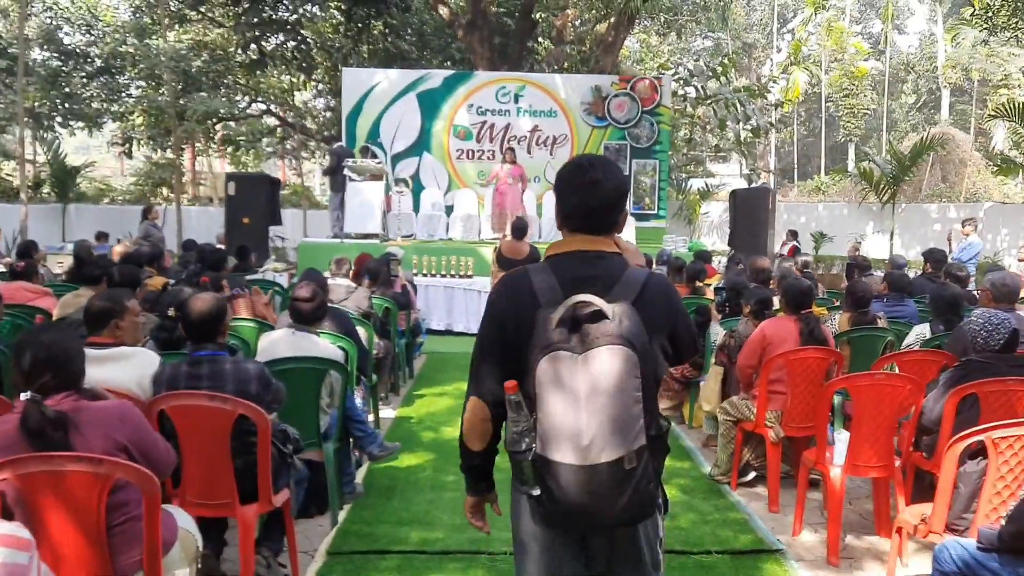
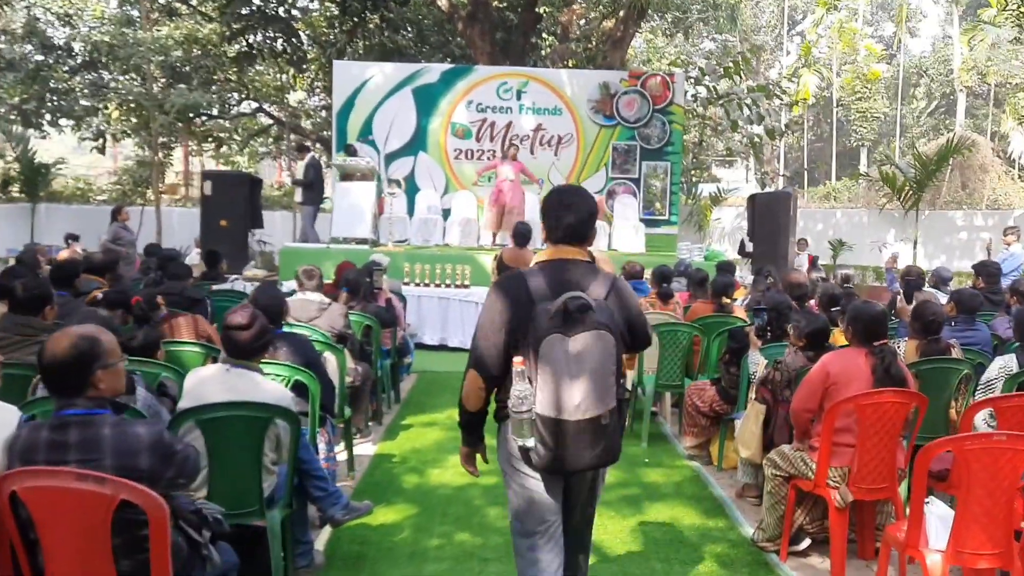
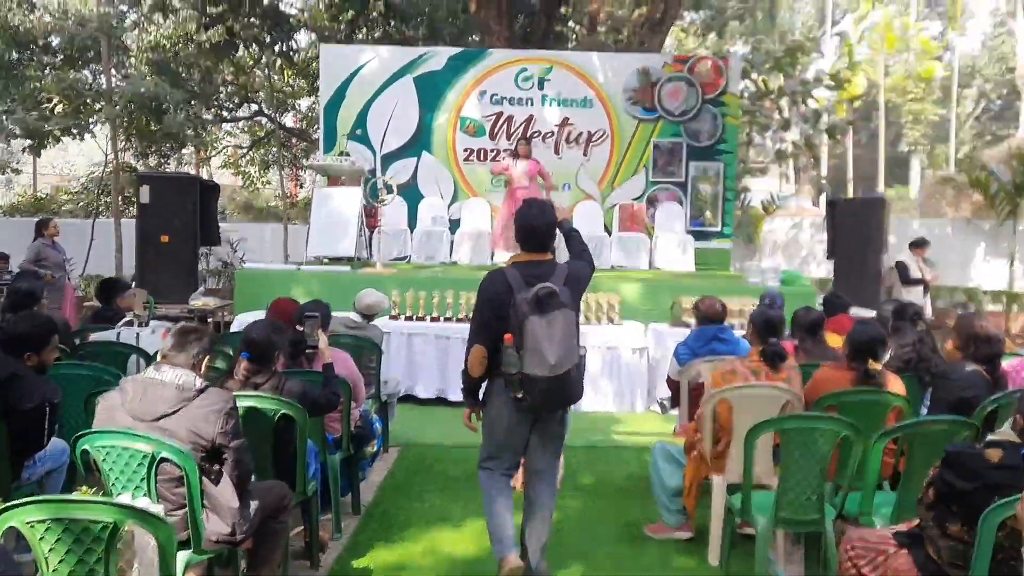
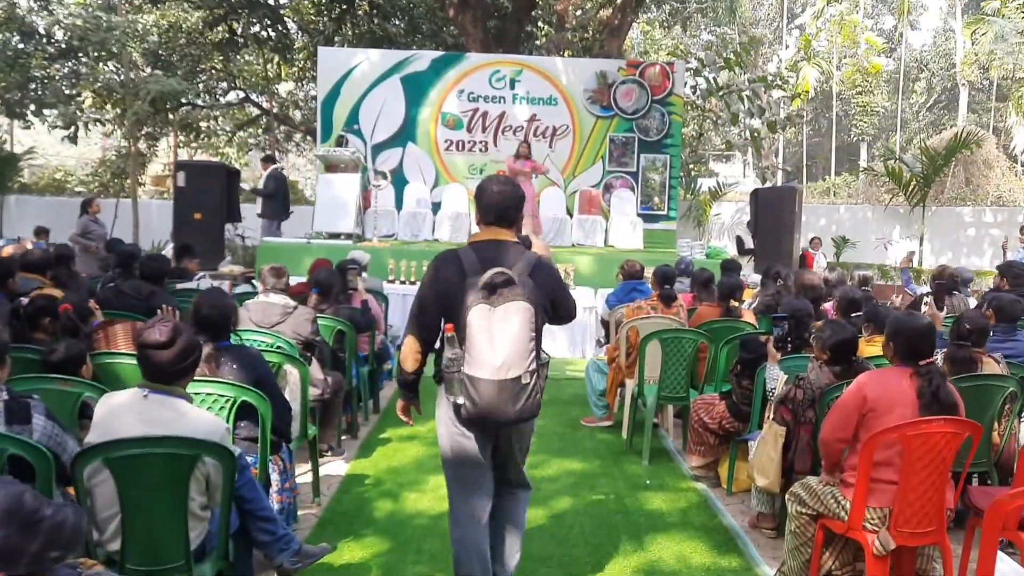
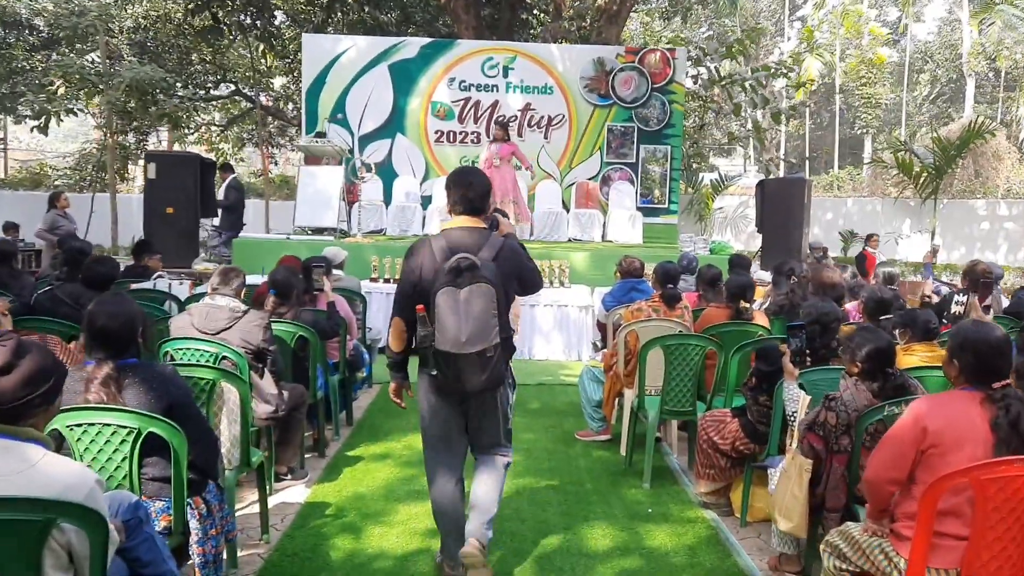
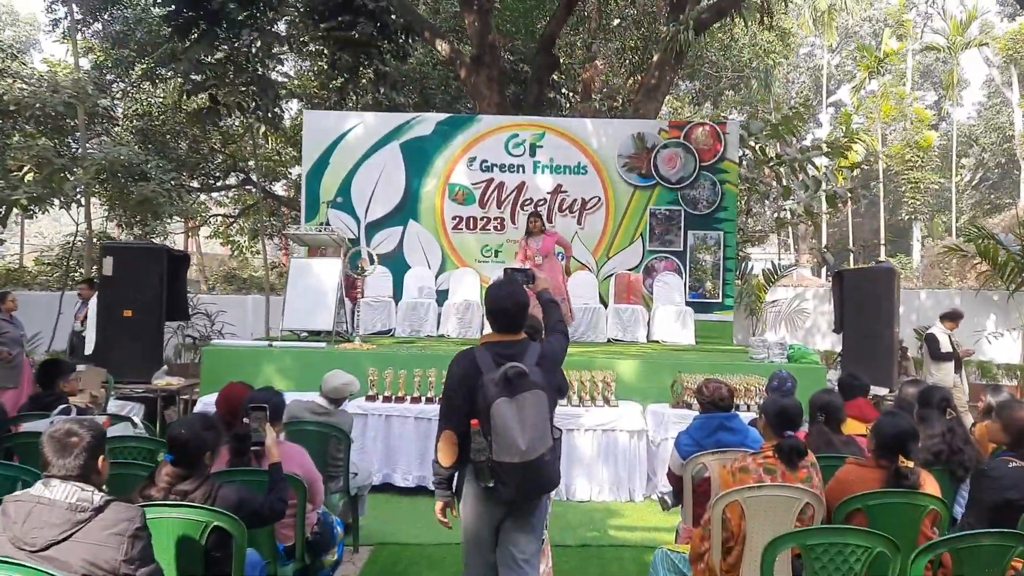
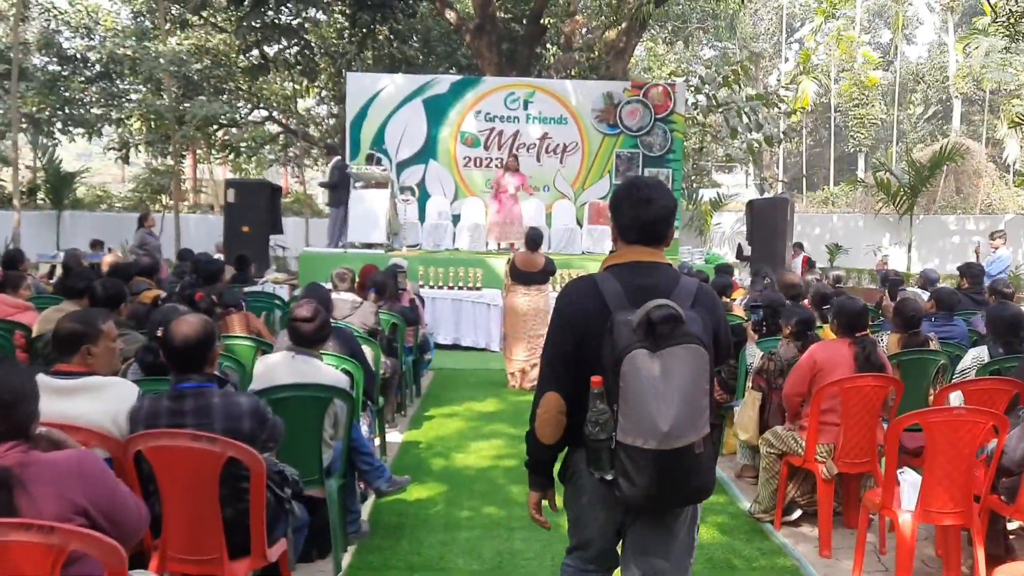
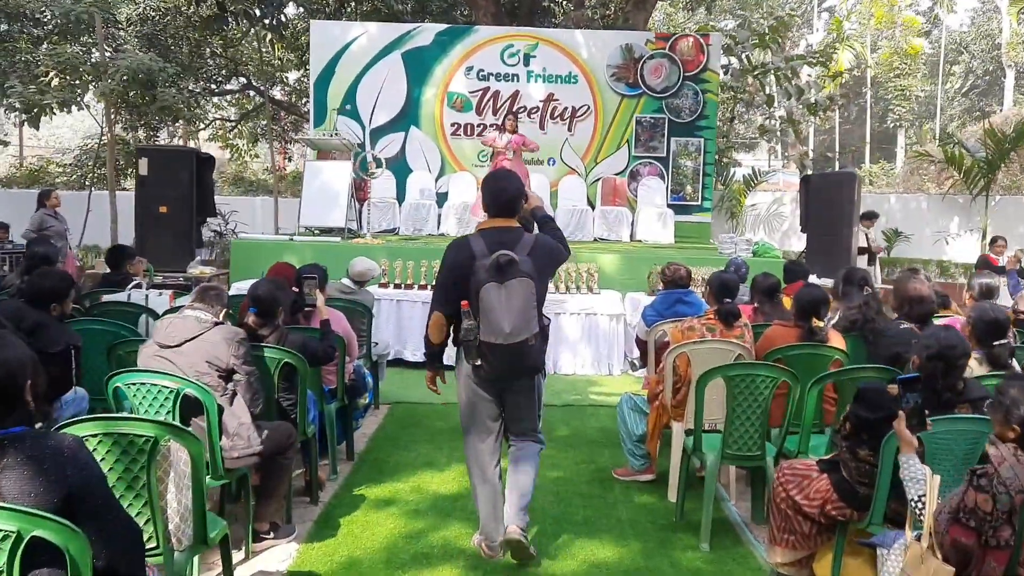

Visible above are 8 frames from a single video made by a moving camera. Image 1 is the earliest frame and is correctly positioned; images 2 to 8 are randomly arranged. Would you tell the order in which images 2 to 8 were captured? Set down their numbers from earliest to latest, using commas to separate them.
7, 2, 4, 5, 8, 3, 6
